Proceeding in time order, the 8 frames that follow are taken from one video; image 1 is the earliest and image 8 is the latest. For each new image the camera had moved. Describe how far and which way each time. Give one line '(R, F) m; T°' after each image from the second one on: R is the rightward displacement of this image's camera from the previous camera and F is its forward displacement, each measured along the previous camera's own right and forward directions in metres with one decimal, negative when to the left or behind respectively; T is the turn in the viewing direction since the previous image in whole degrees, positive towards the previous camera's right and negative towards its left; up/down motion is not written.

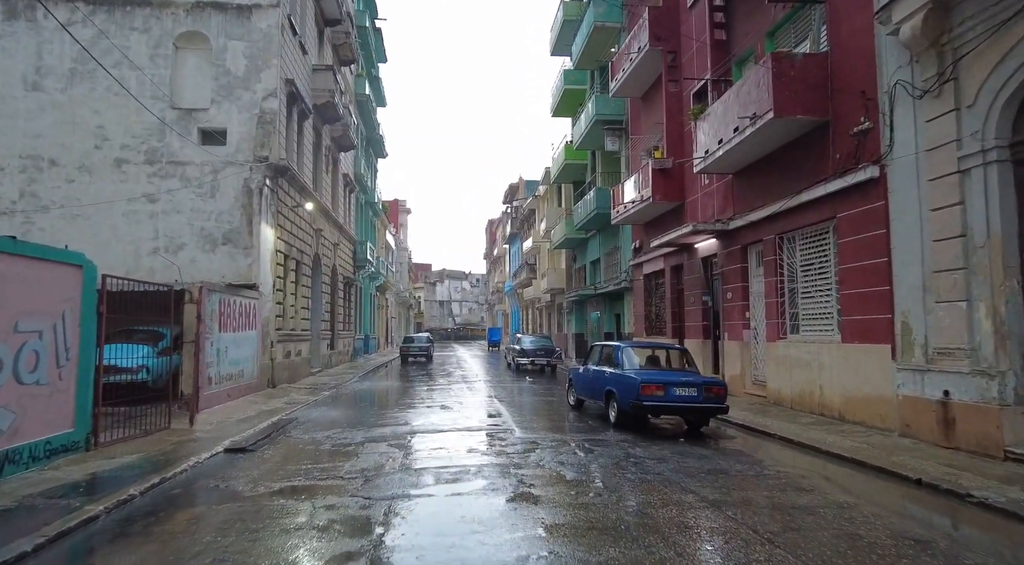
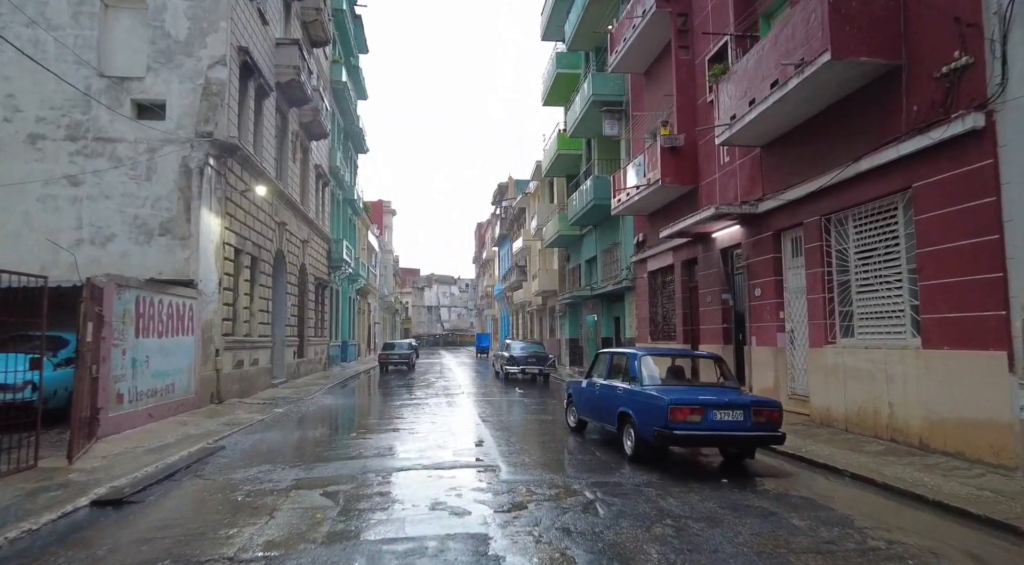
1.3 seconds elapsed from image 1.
(+0.1, +2.6) m; +1°
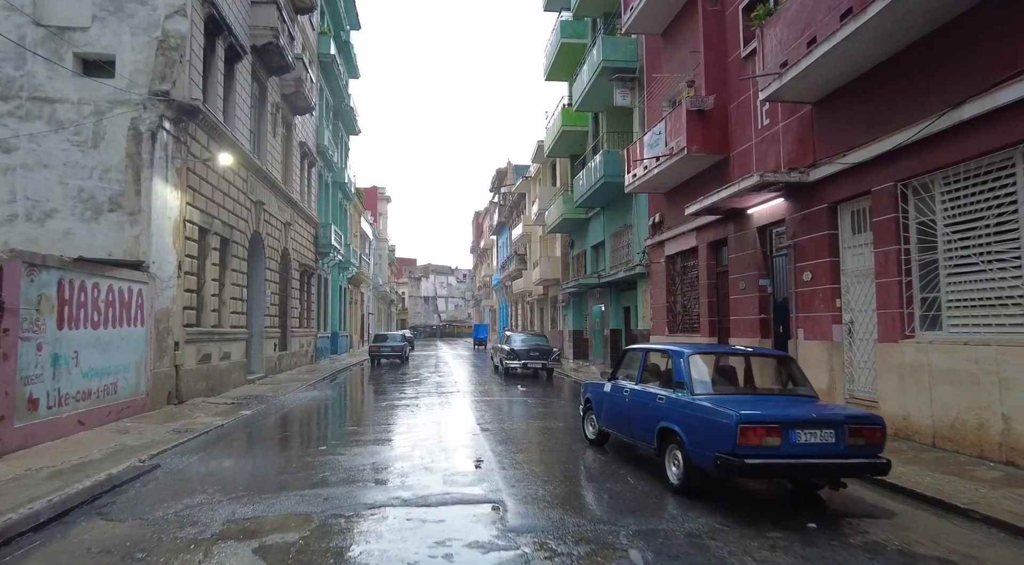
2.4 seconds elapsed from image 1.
(-0.1, +2.1) m; 0°
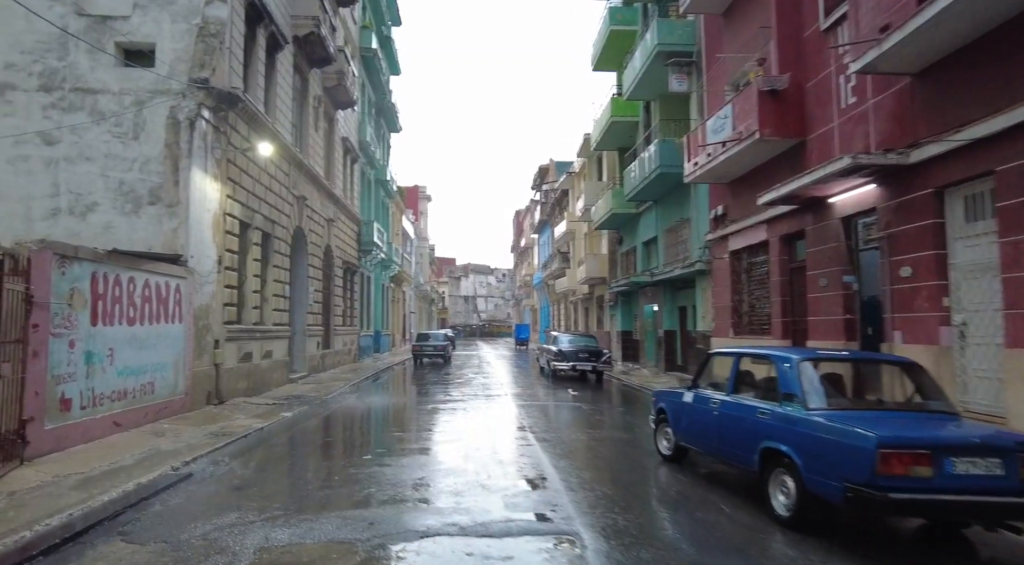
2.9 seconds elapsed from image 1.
(-0.3, +0.9) m; -3°
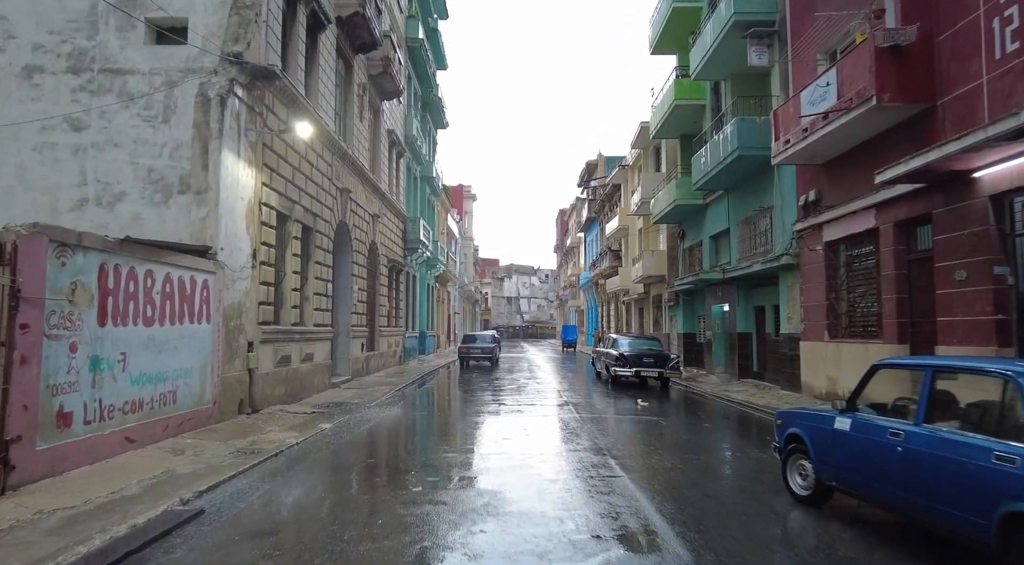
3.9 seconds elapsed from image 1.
(-0.4, +1.7) m; -4°
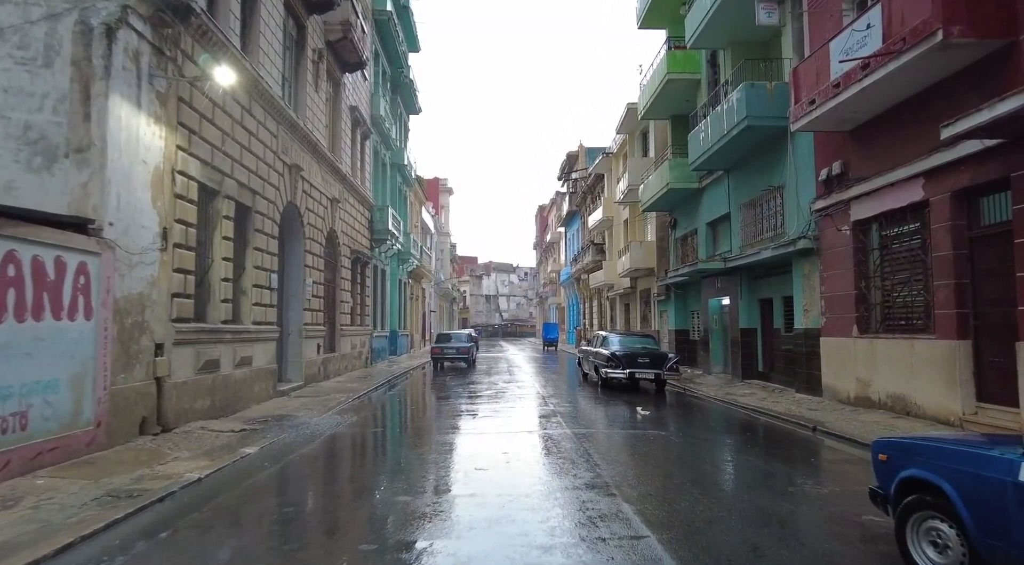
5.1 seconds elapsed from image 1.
(0.0, +2.4) m; +2°
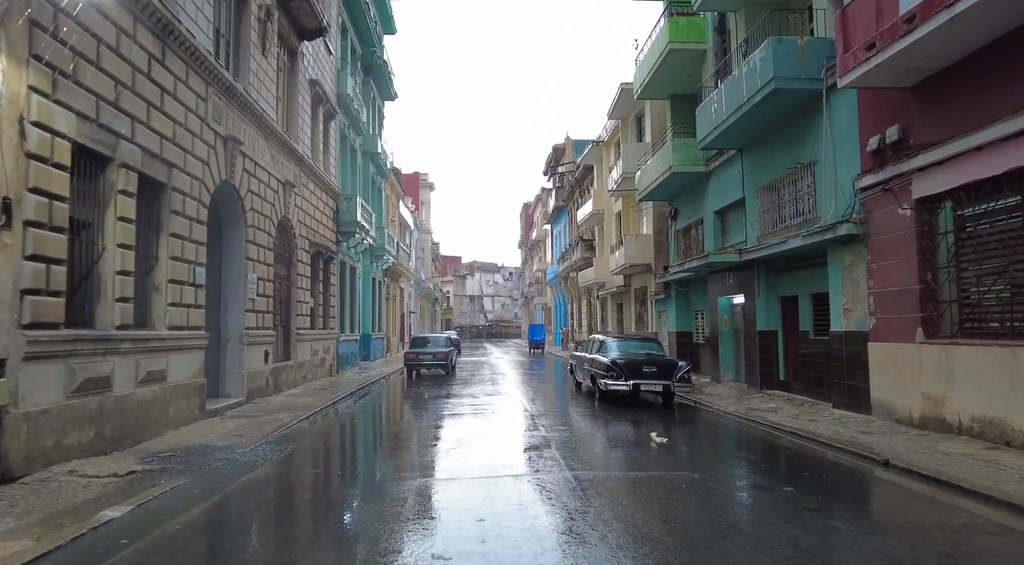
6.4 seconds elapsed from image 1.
(+0.1, +2.7) m; +1°
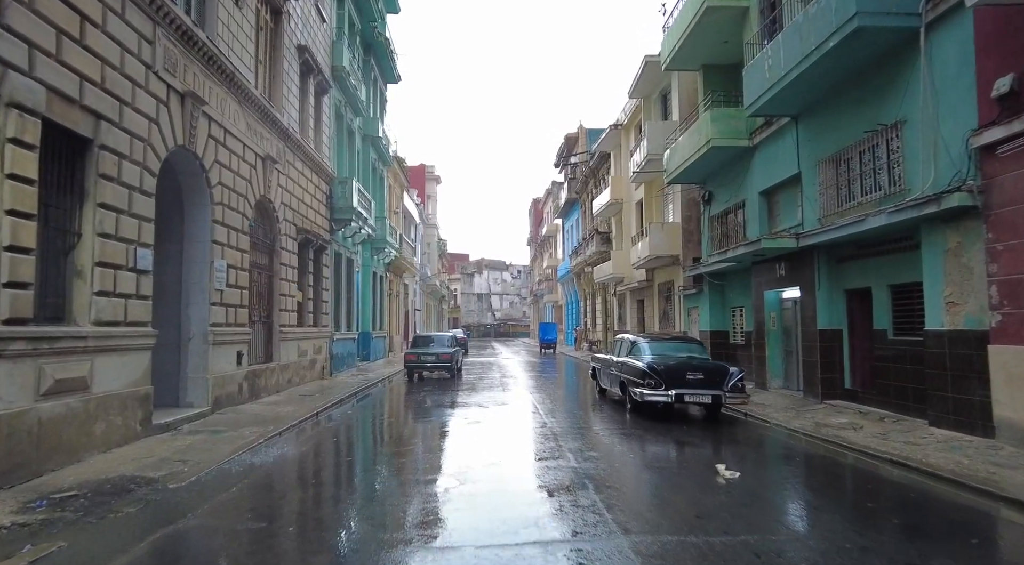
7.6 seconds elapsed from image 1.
(-0.2, +2.5) m; -1°
